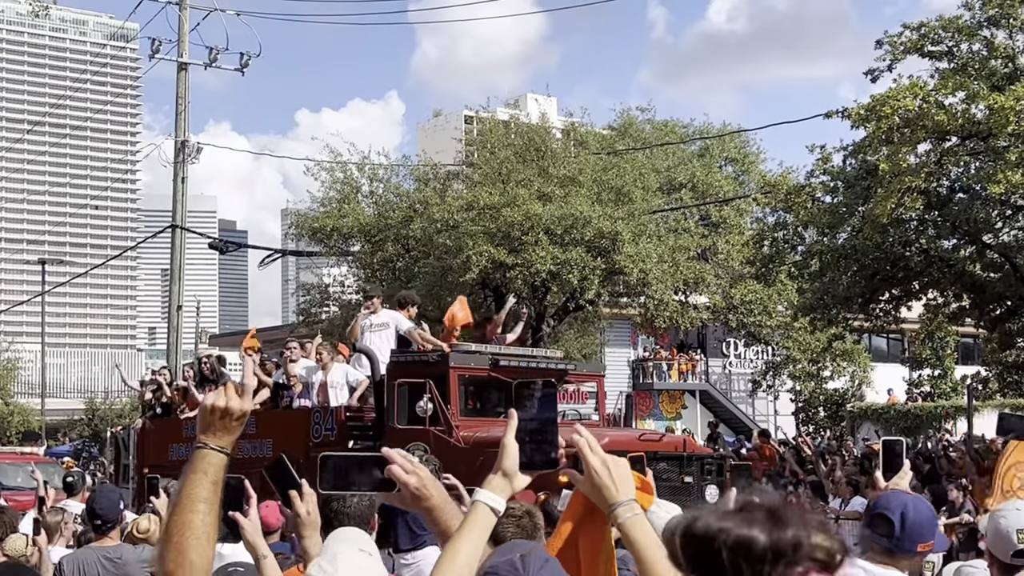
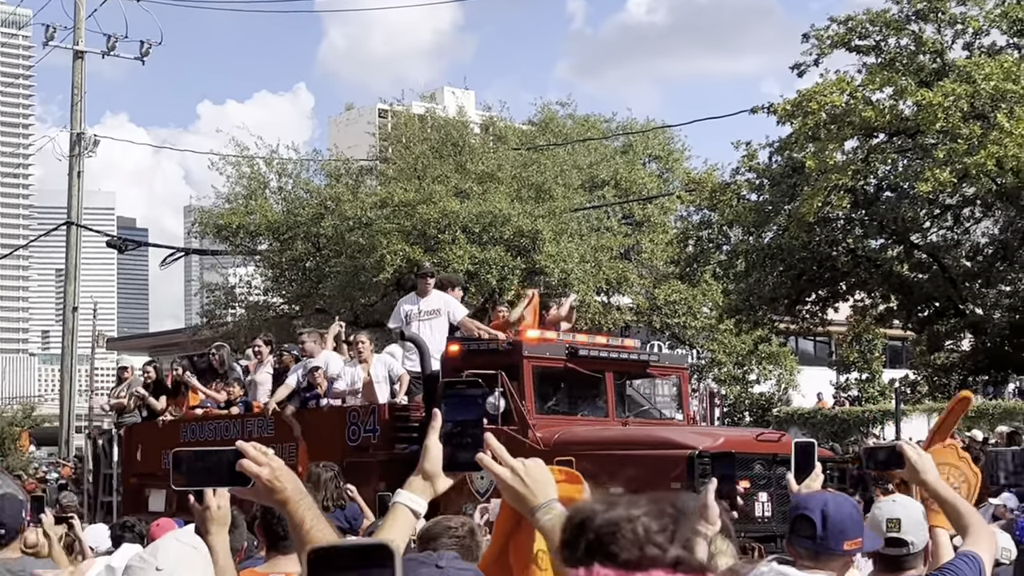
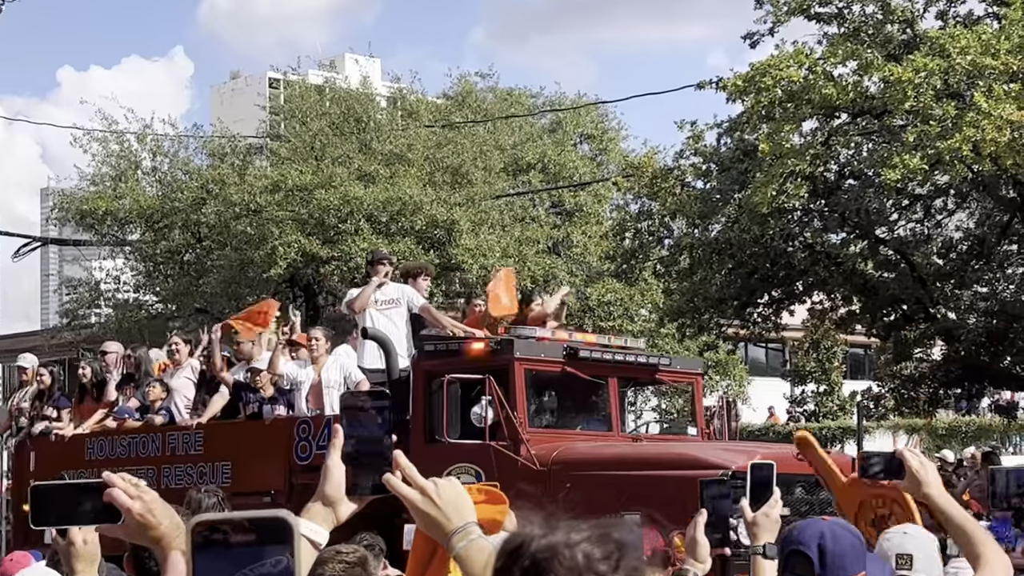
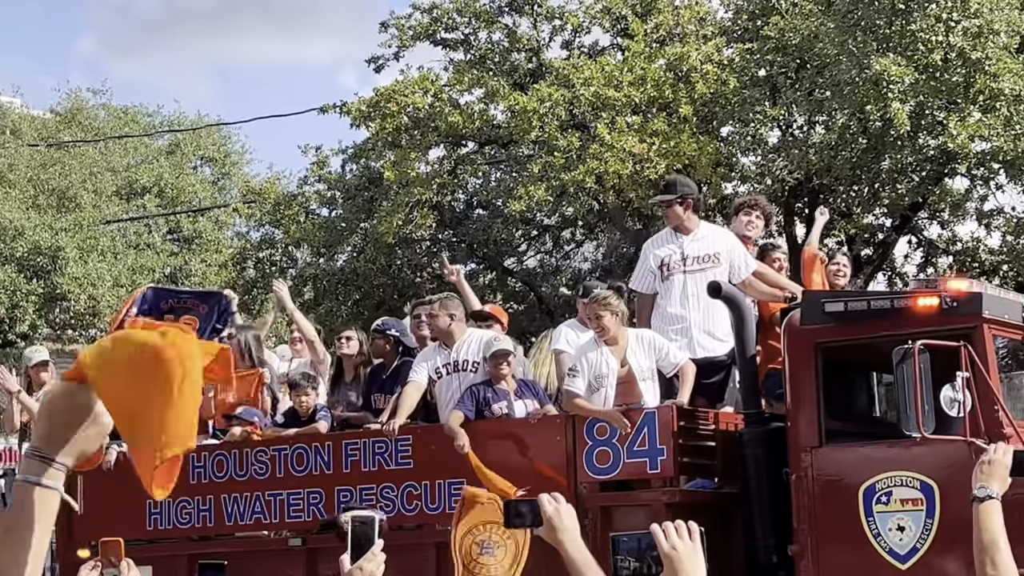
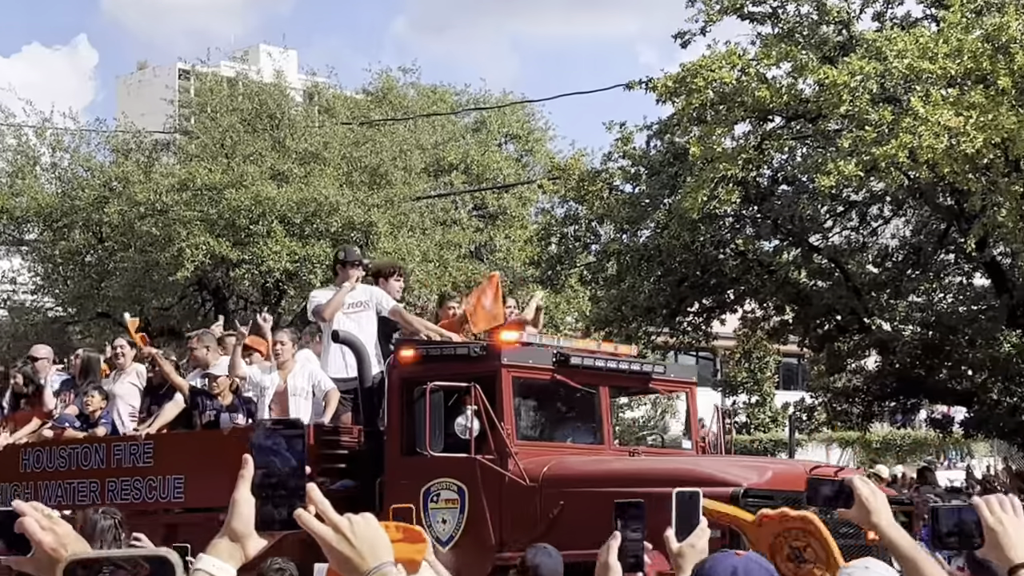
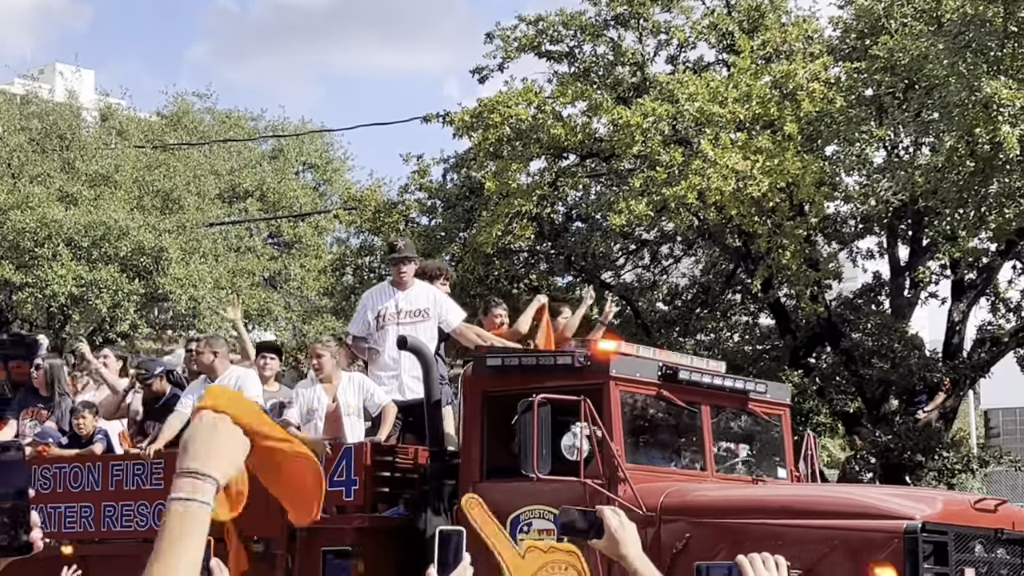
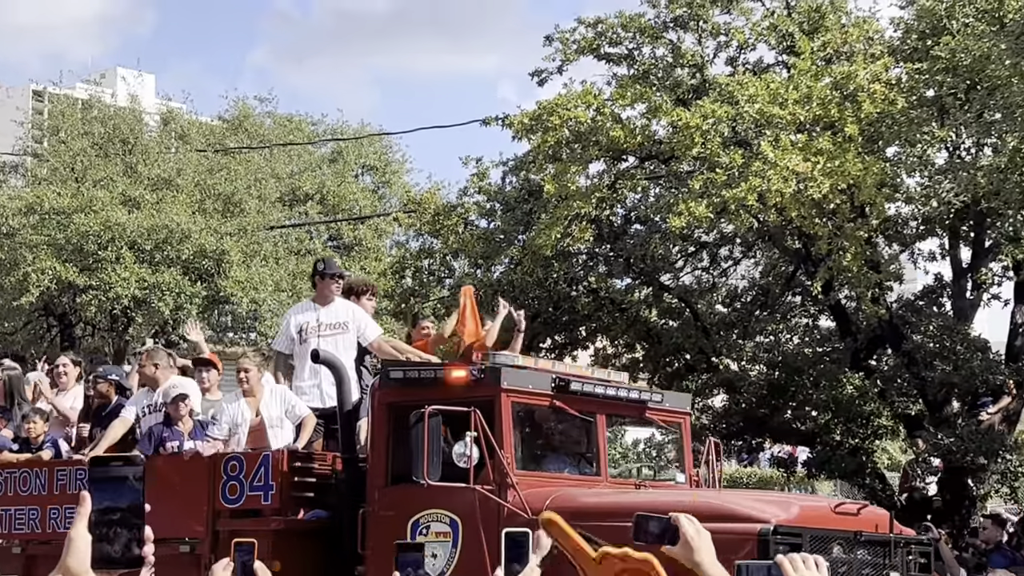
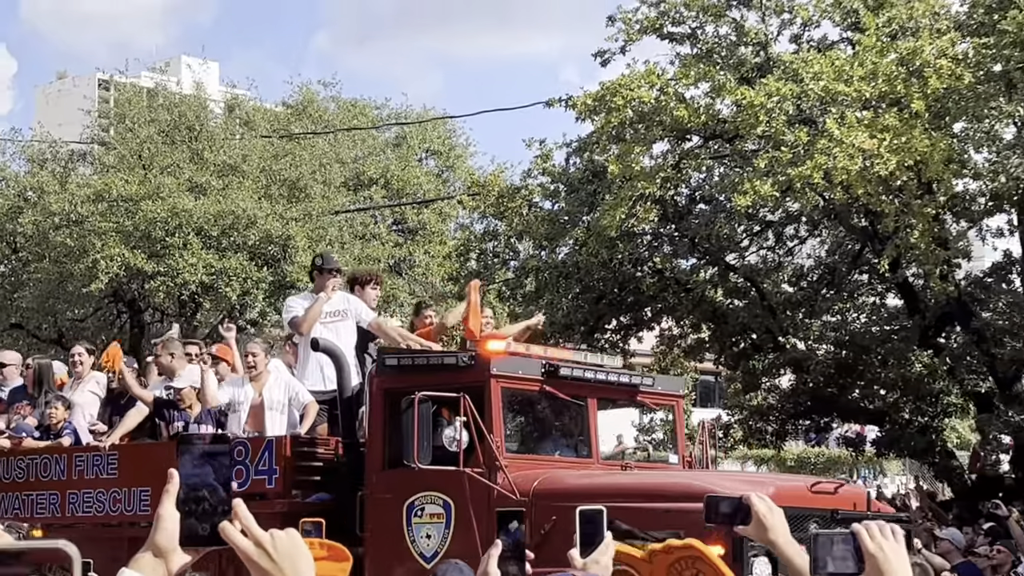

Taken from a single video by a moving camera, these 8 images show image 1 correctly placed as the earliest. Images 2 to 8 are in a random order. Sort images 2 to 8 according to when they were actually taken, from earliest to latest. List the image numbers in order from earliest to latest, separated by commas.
2, 3, 5, 8, 7, 6, 4
